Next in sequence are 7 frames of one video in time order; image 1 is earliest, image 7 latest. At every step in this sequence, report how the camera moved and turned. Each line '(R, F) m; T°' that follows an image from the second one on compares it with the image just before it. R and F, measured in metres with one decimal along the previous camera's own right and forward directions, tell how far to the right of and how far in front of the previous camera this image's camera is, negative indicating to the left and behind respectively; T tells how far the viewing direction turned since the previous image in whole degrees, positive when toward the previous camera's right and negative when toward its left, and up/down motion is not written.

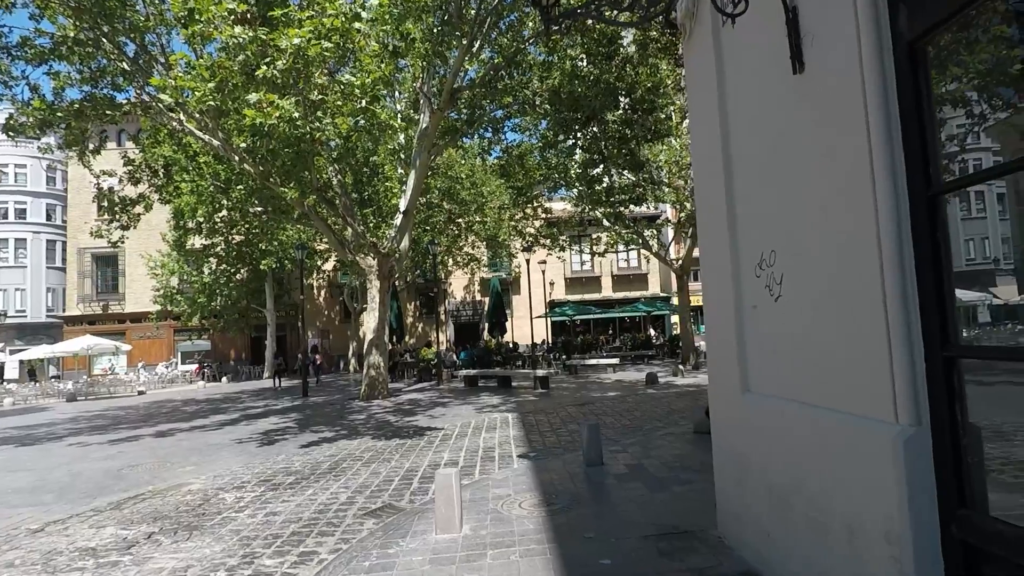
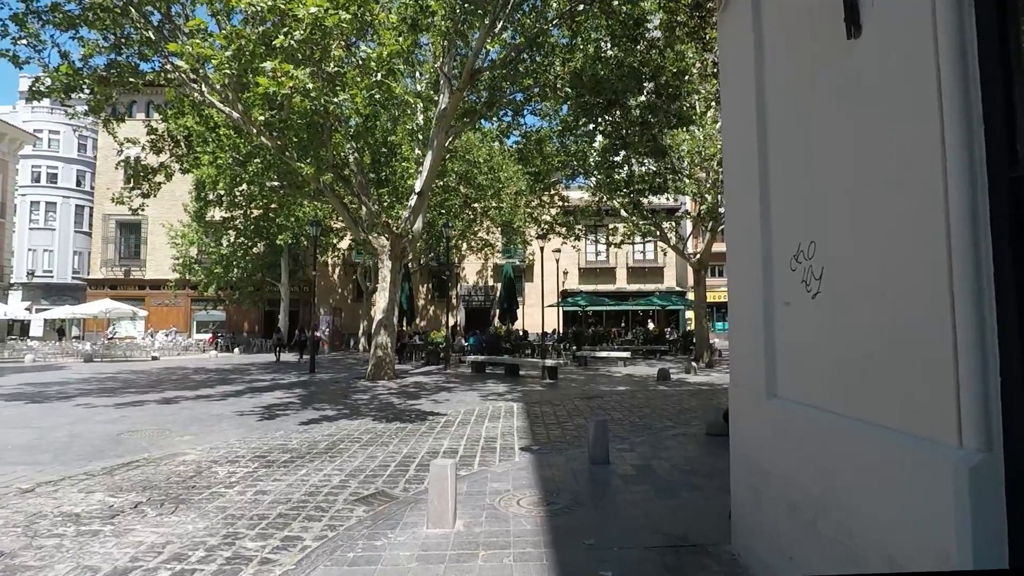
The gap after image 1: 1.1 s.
(0.0, +0.4) m; -1°
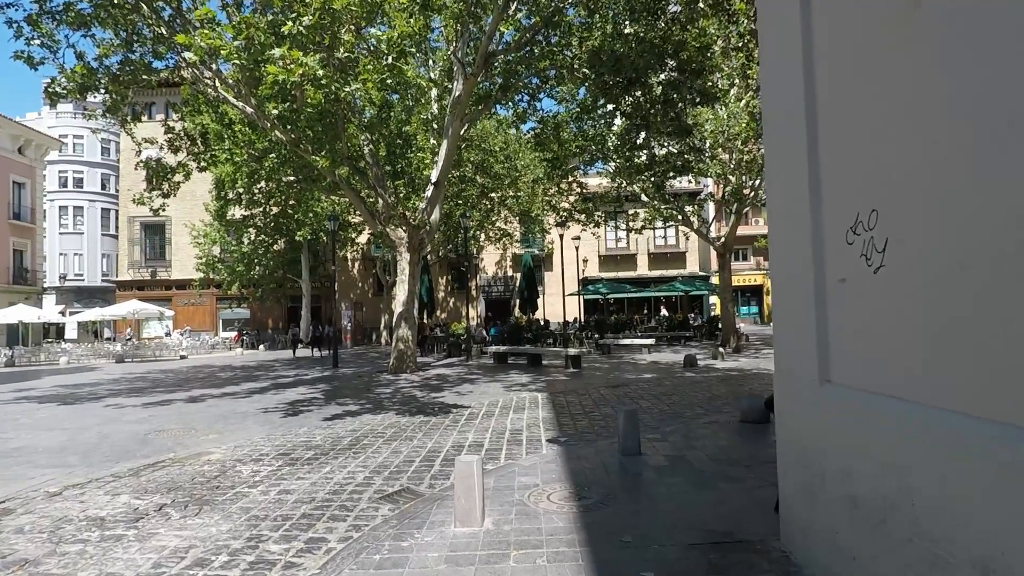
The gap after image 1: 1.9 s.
(0.0, +0.2) m; -2°
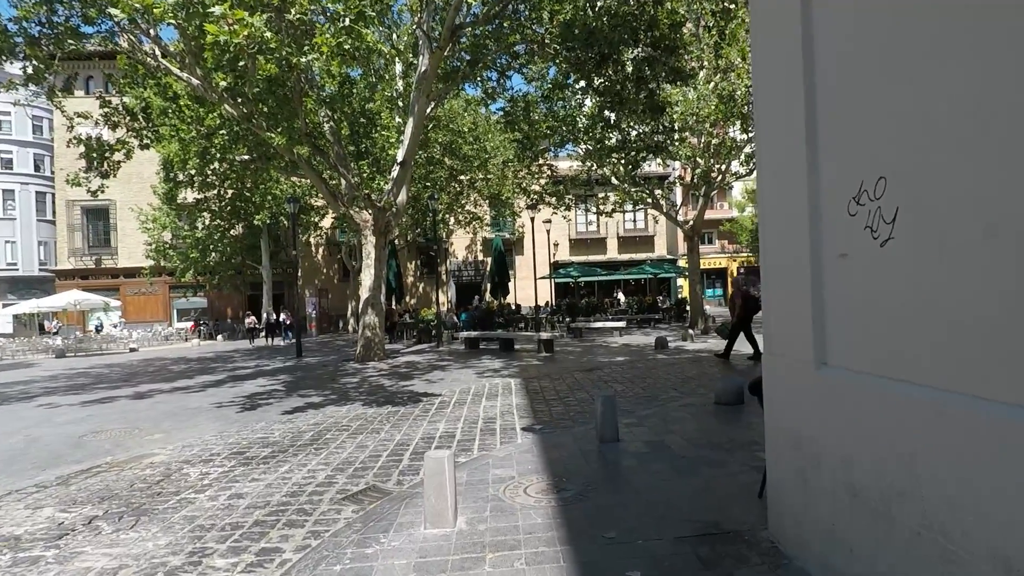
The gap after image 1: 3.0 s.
(0.0, +0.4) m; +3°
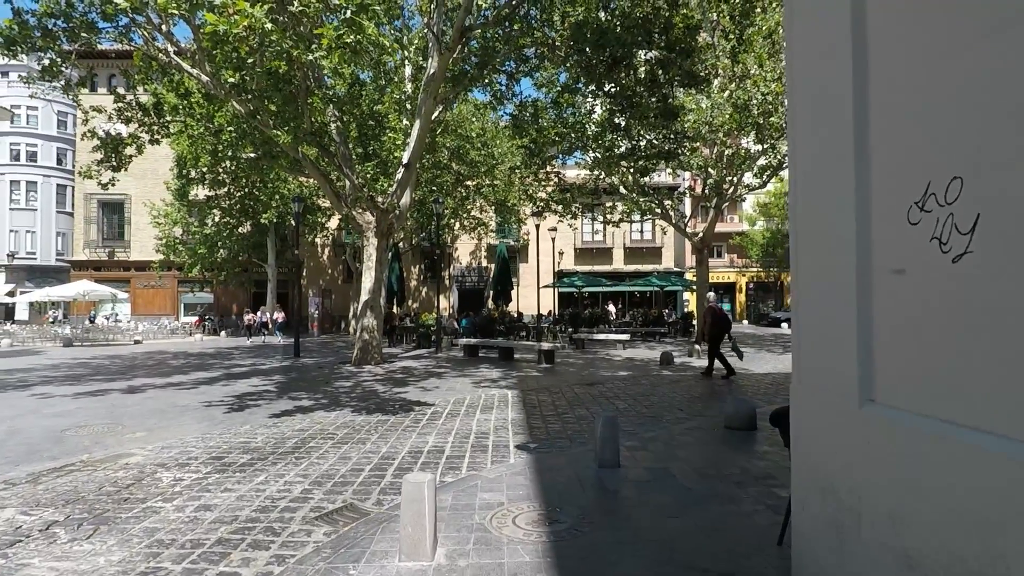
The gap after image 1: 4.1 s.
(+0.1, +0.4) m; 0°
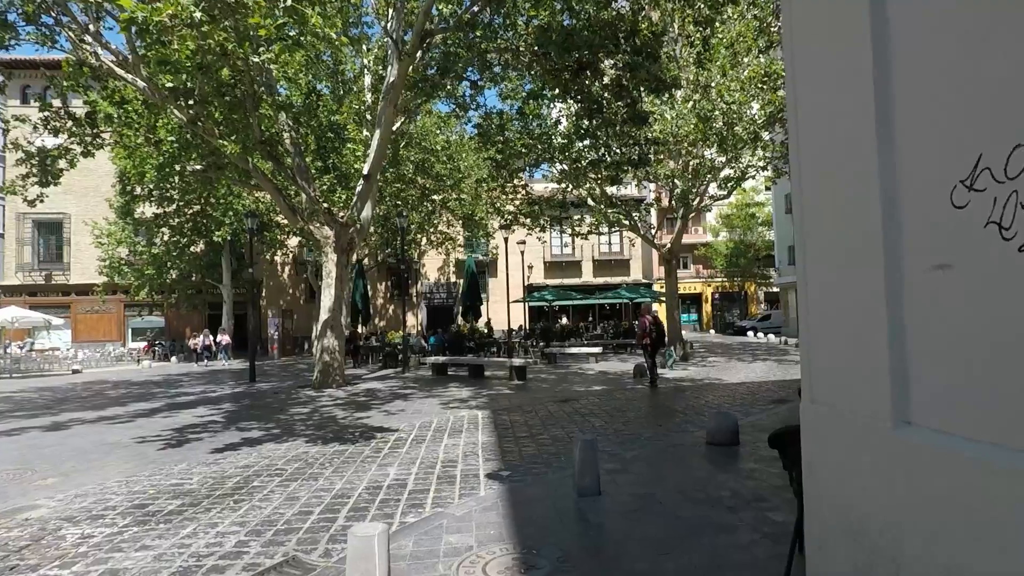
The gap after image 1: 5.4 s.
(0.0, +0.6) m; +3°
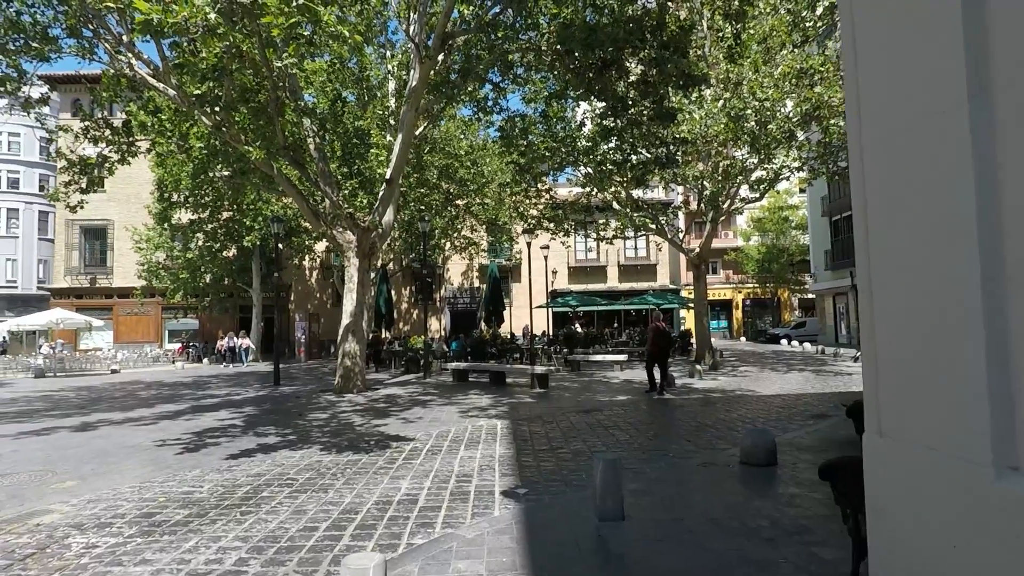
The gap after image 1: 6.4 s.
(+0.1, +0.3) m; -3°
